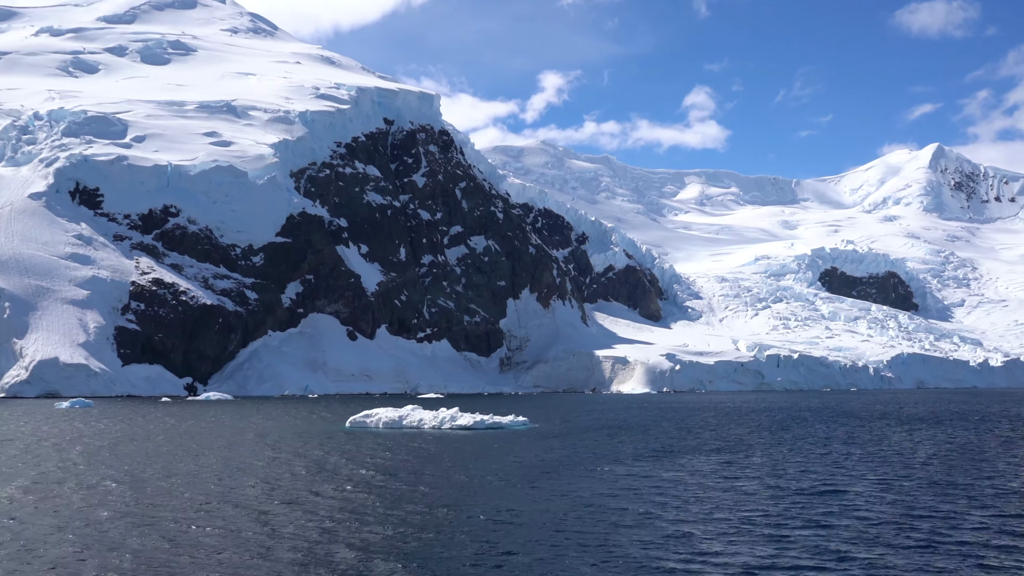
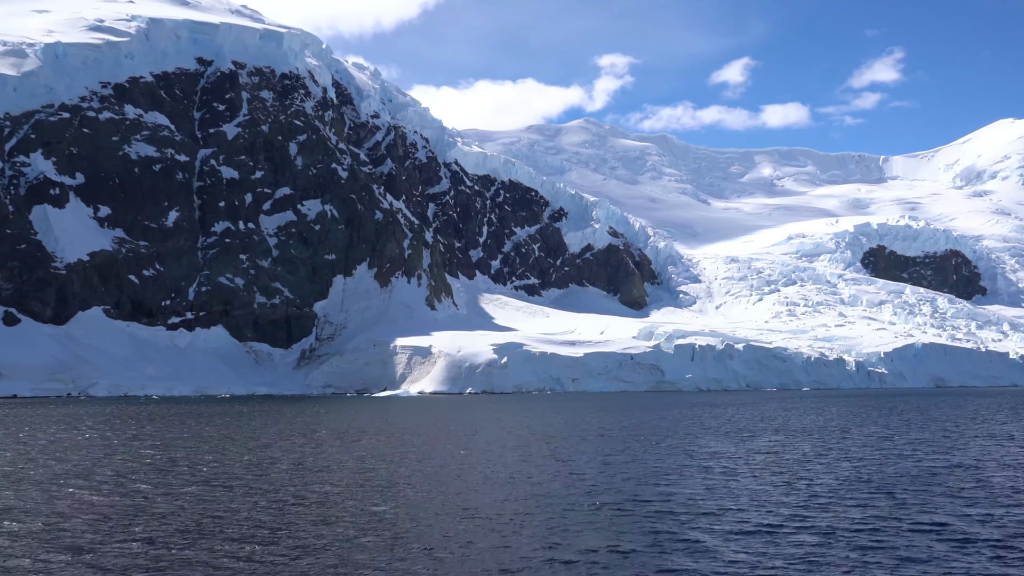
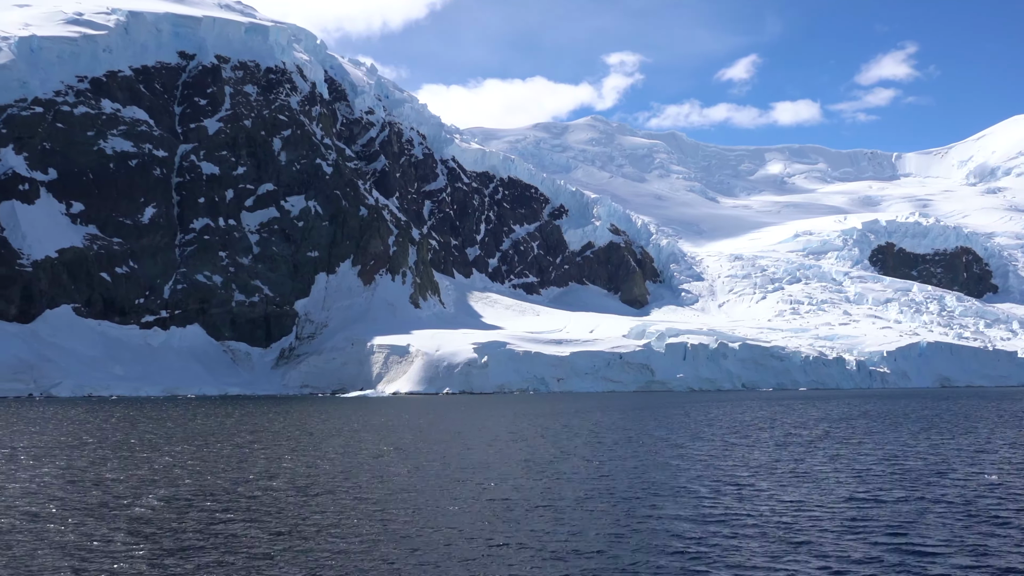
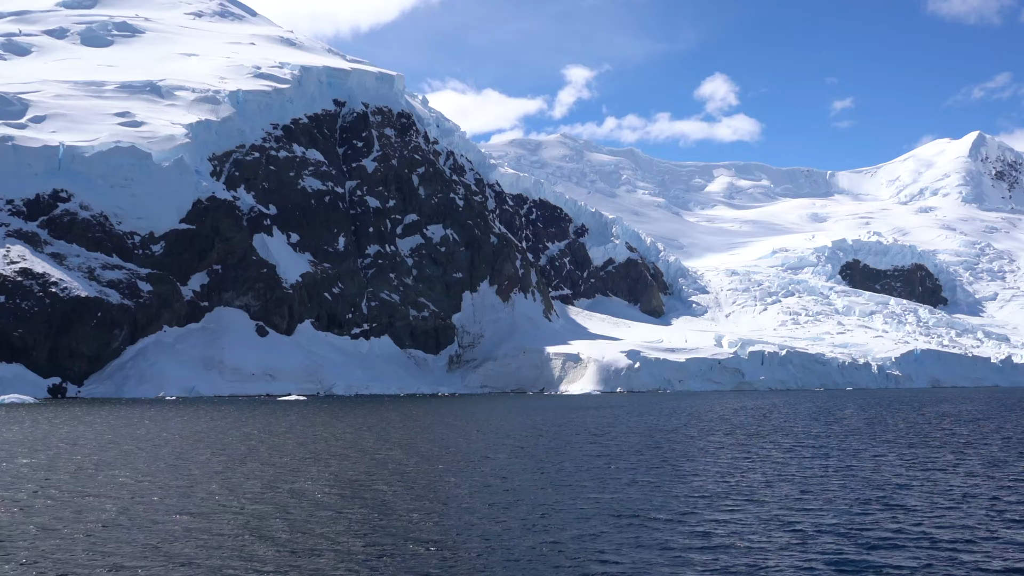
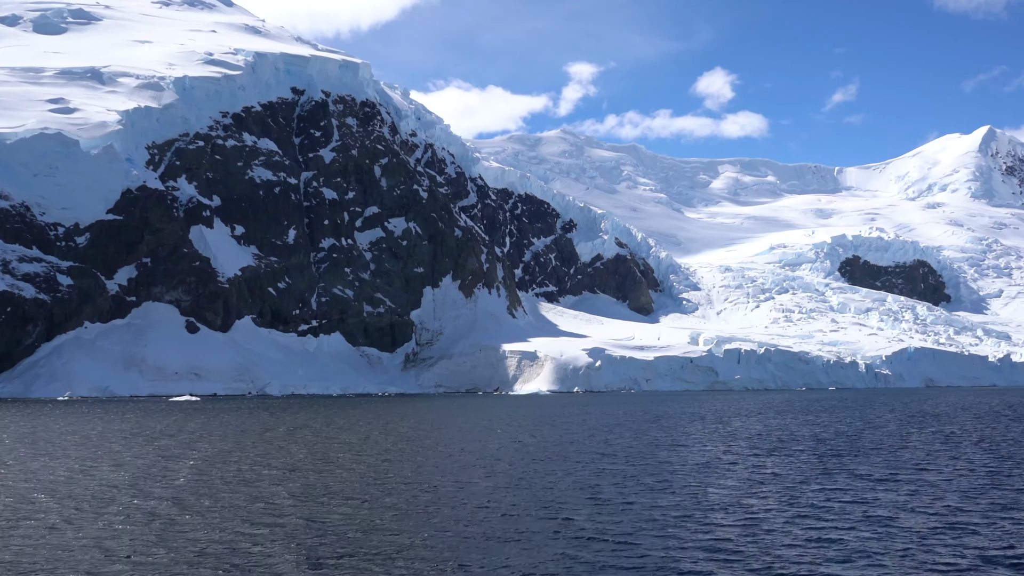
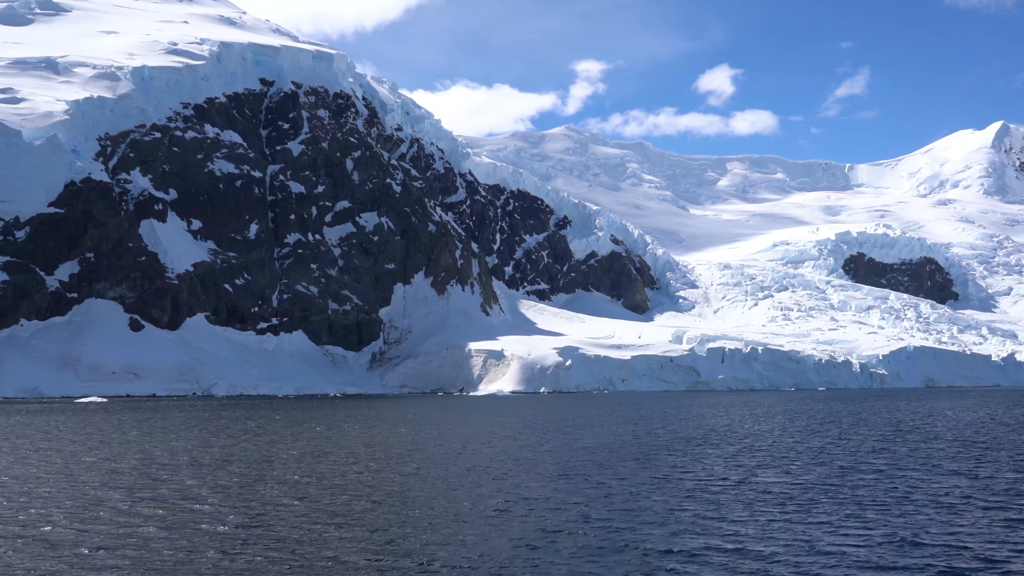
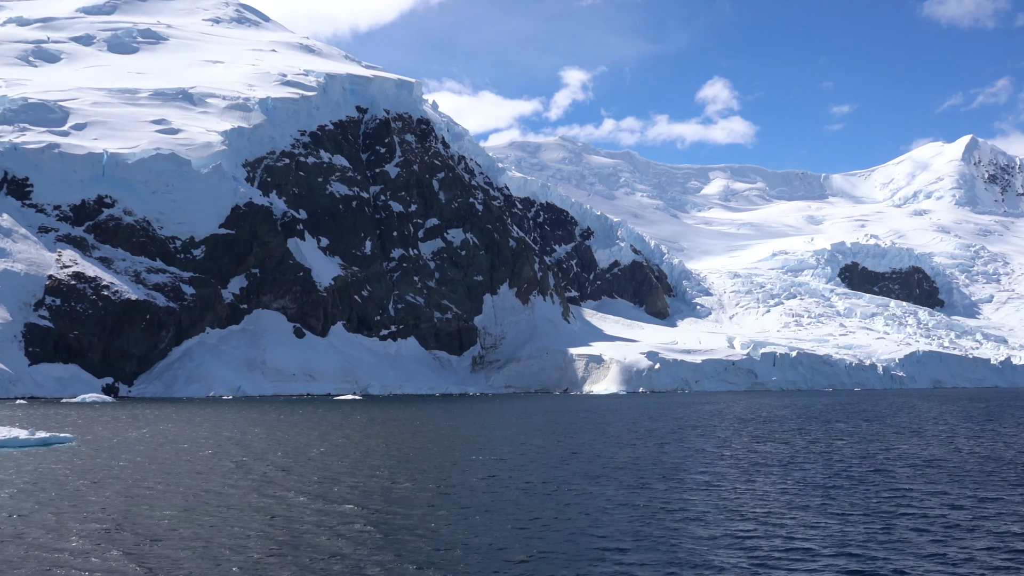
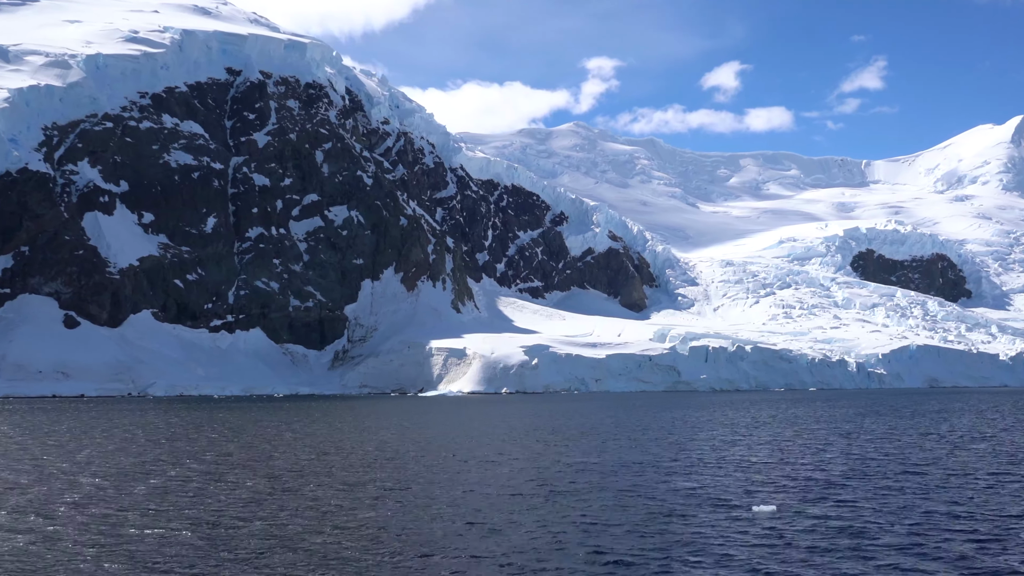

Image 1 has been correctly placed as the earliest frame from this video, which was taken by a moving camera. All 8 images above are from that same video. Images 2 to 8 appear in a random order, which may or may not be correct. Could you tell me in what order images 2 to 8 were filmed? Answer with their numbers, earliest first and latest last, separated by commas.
7, 4, 5, 6, 8, 2, 3
